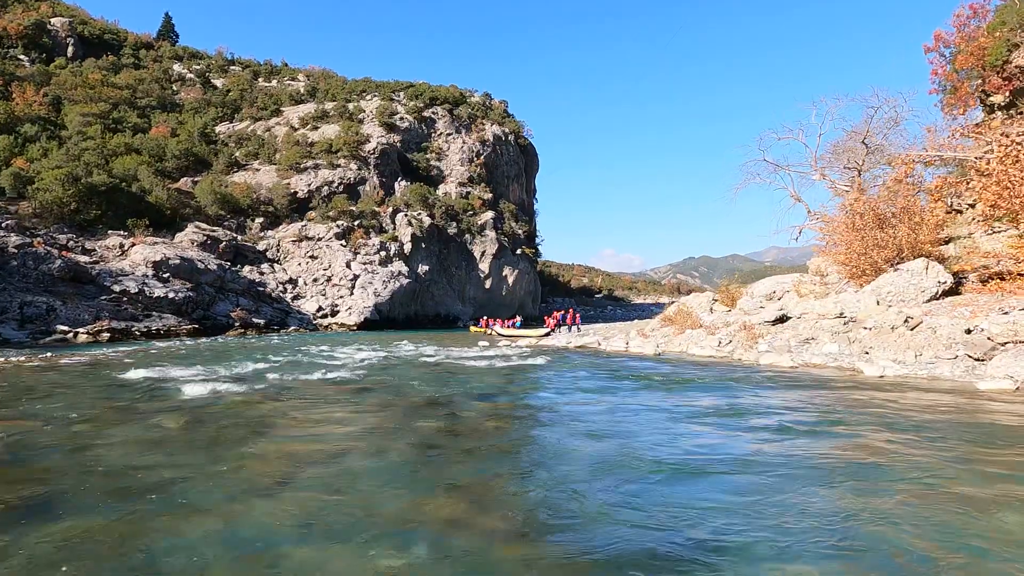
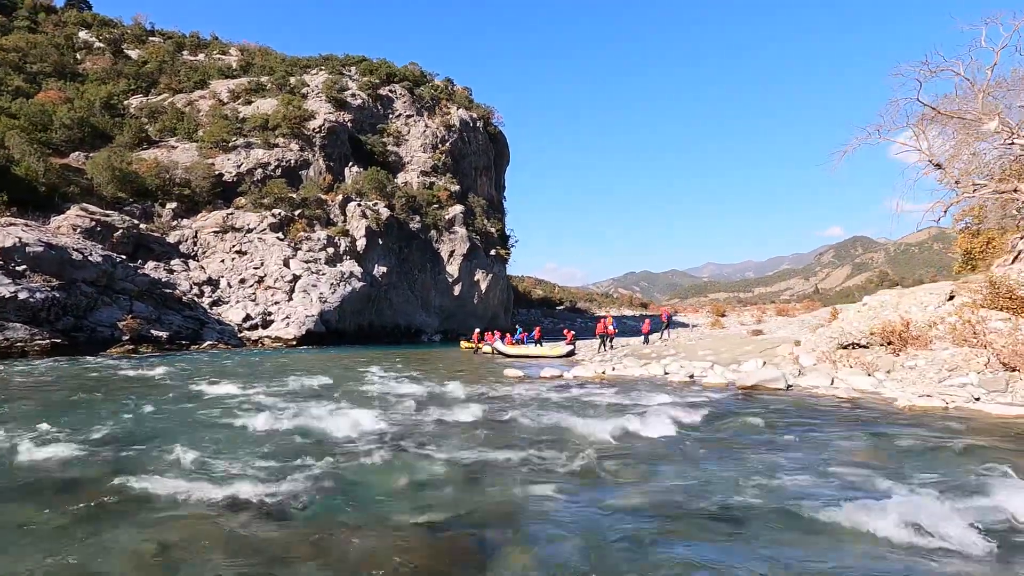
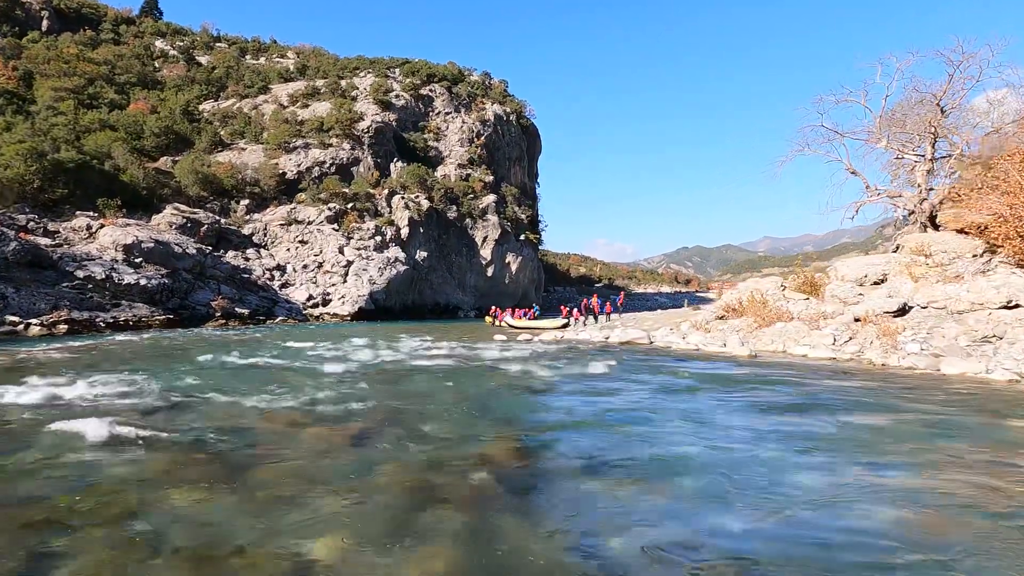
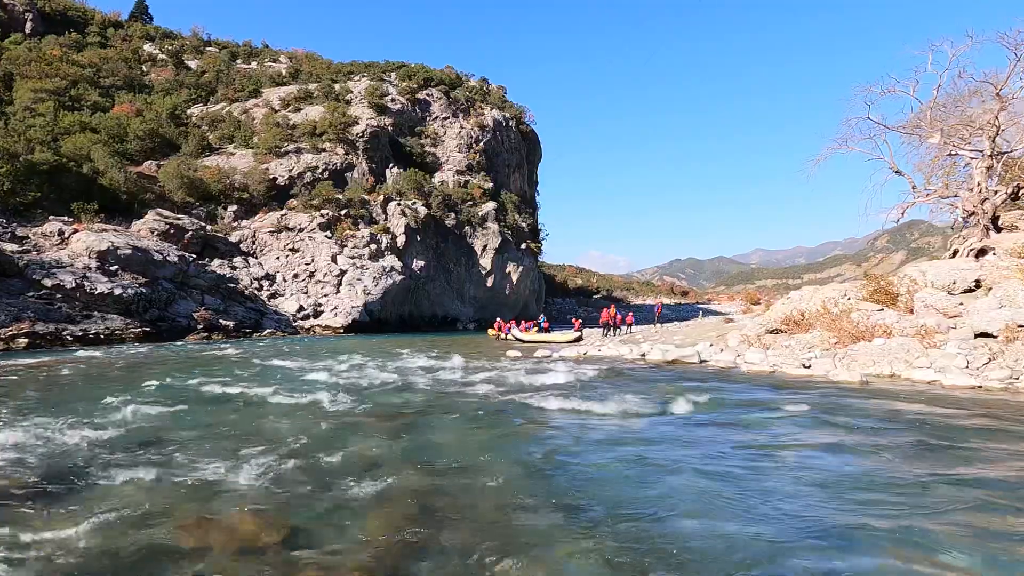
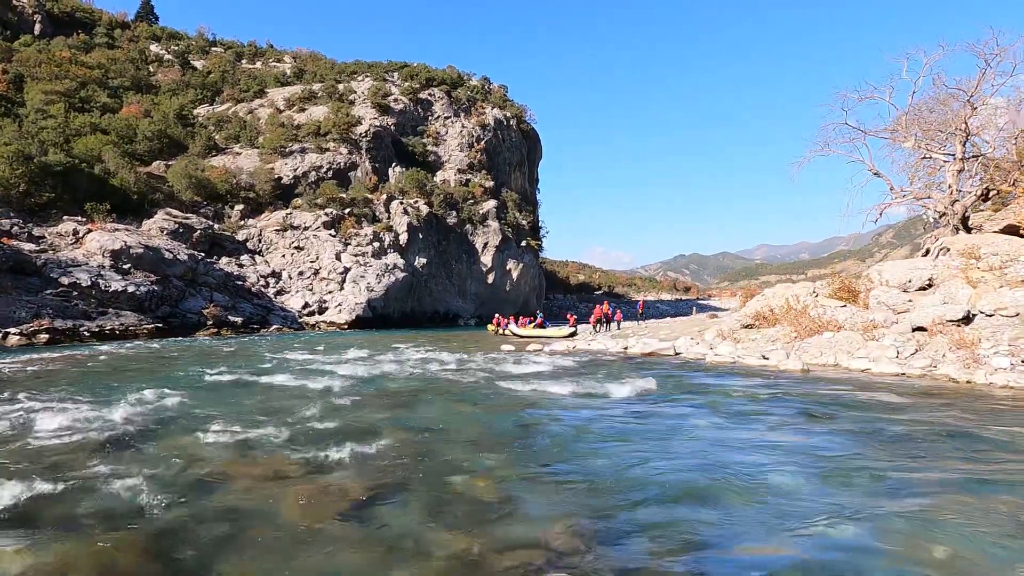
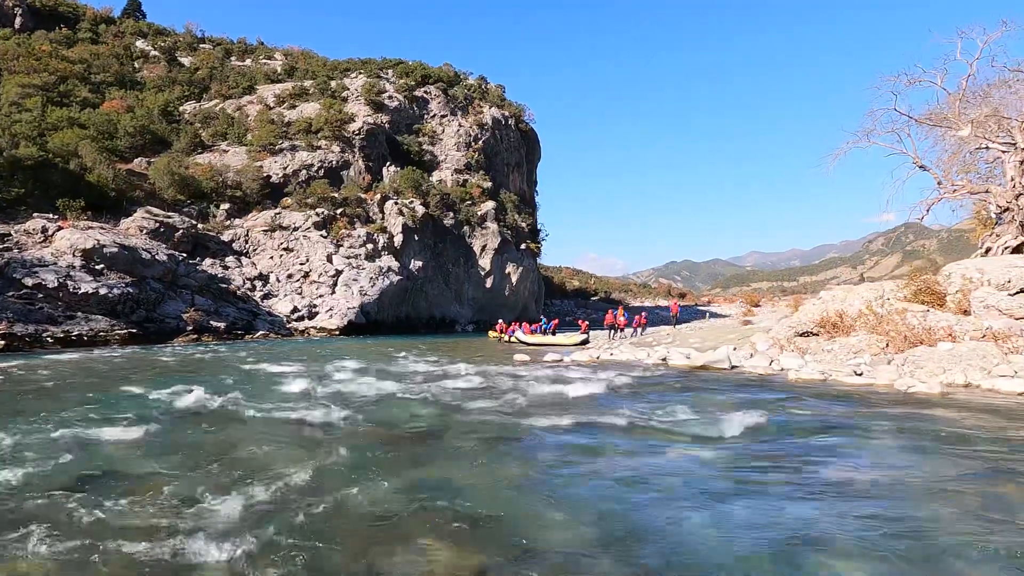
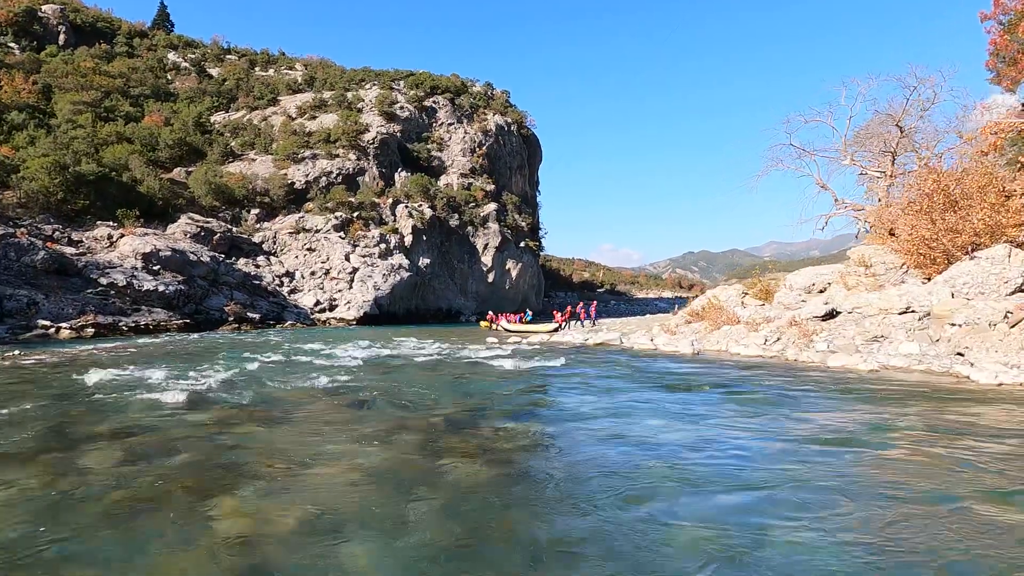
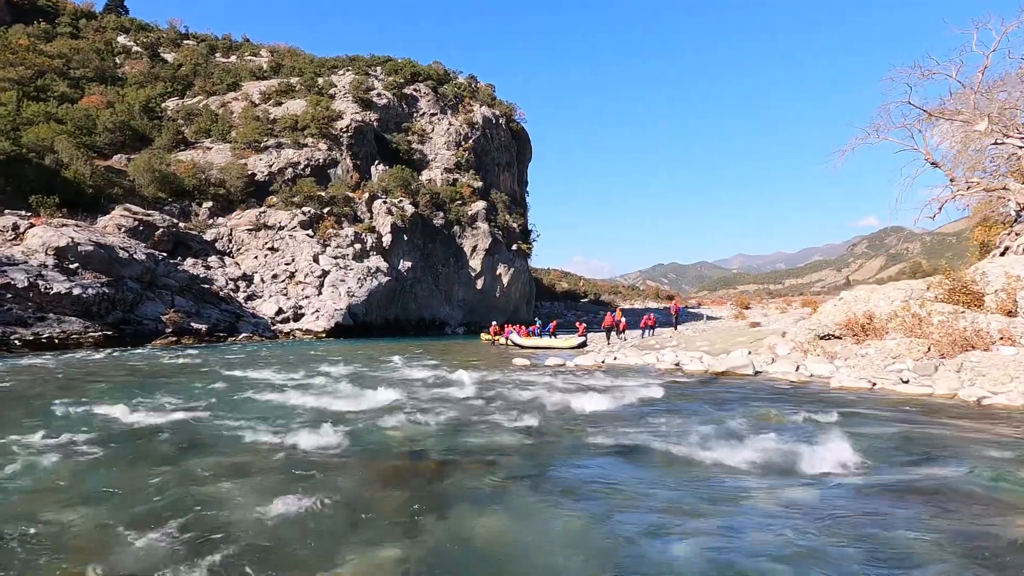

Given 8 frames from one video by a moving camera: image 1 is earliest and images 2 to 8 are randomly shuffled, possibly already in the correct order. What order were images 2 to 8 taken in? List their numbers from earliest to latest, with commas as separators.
7, 3, 5, 4, 6, 8, 2
